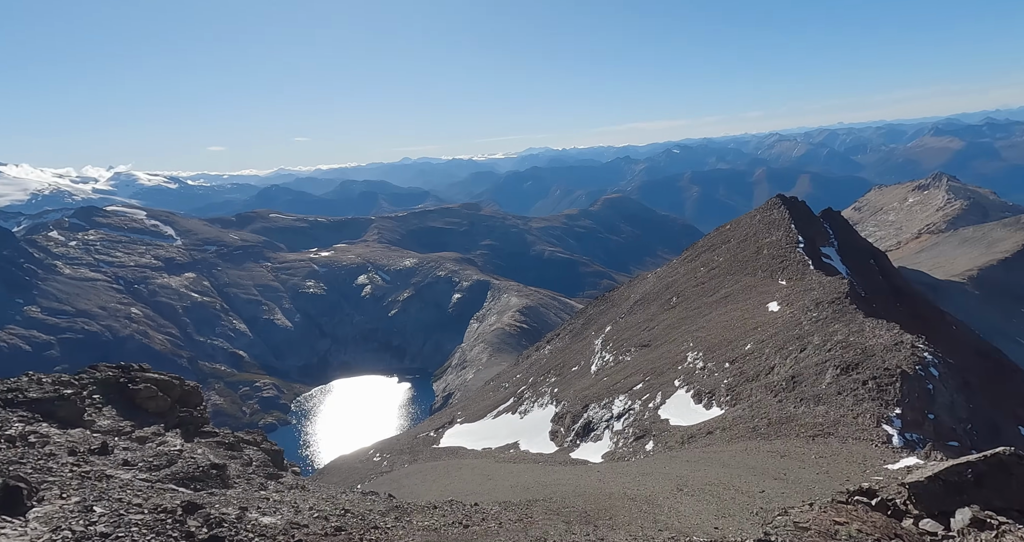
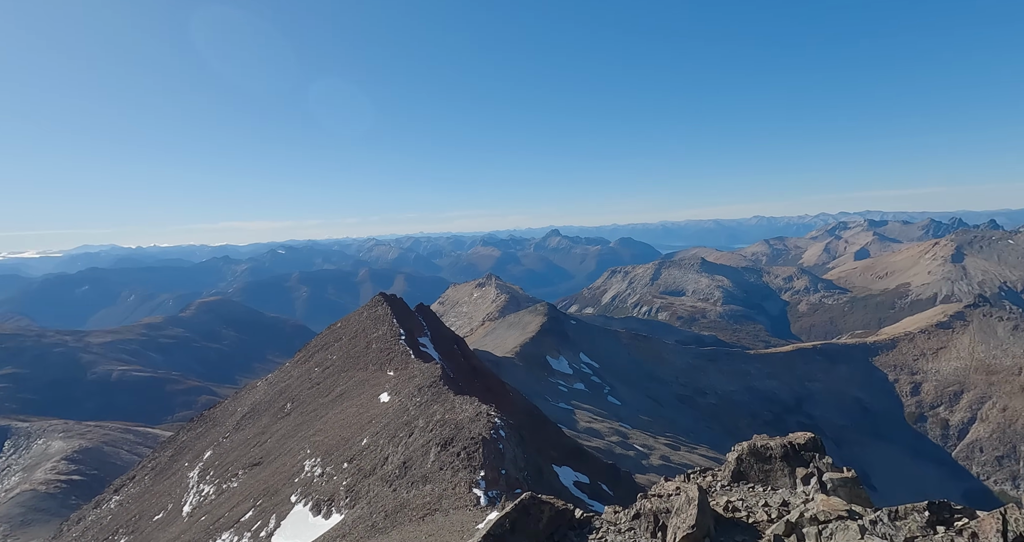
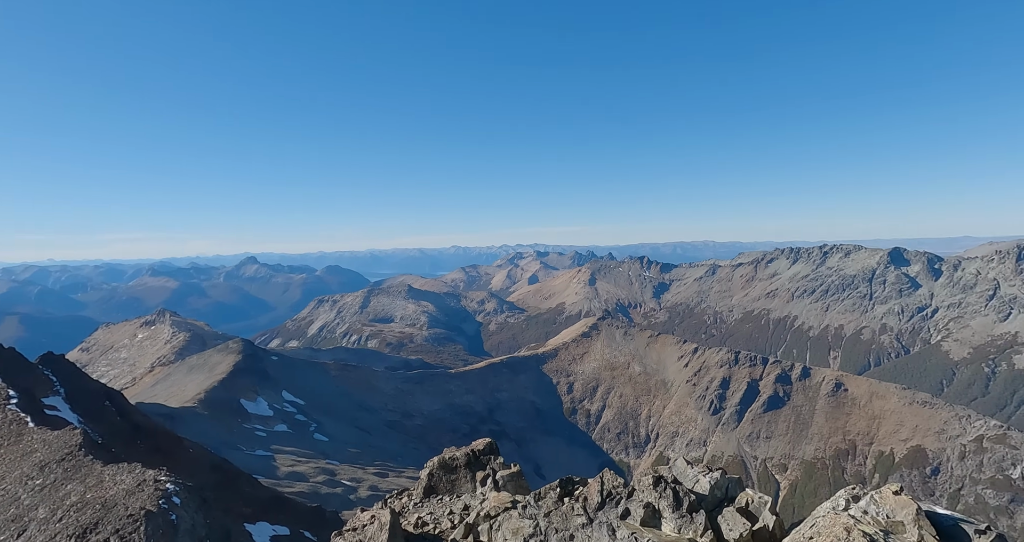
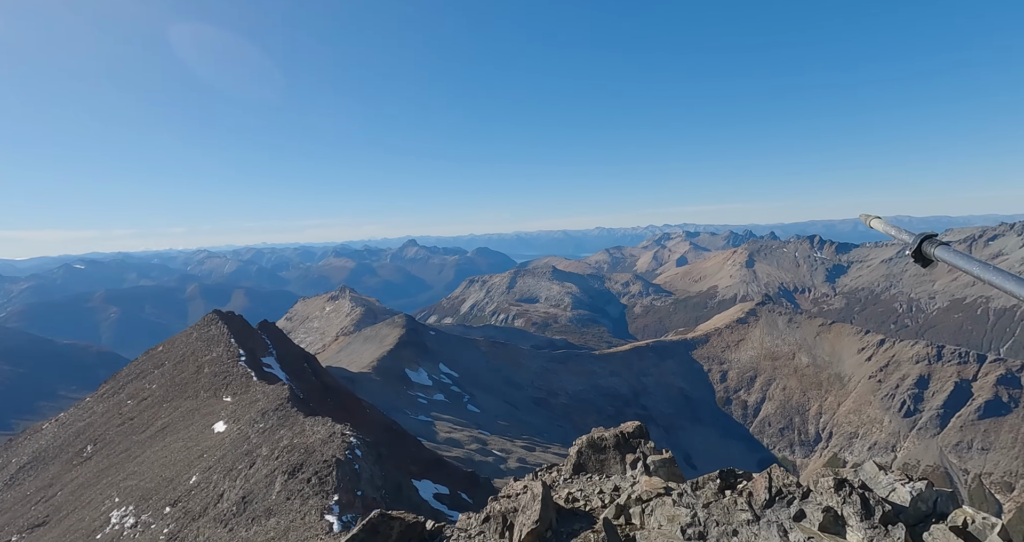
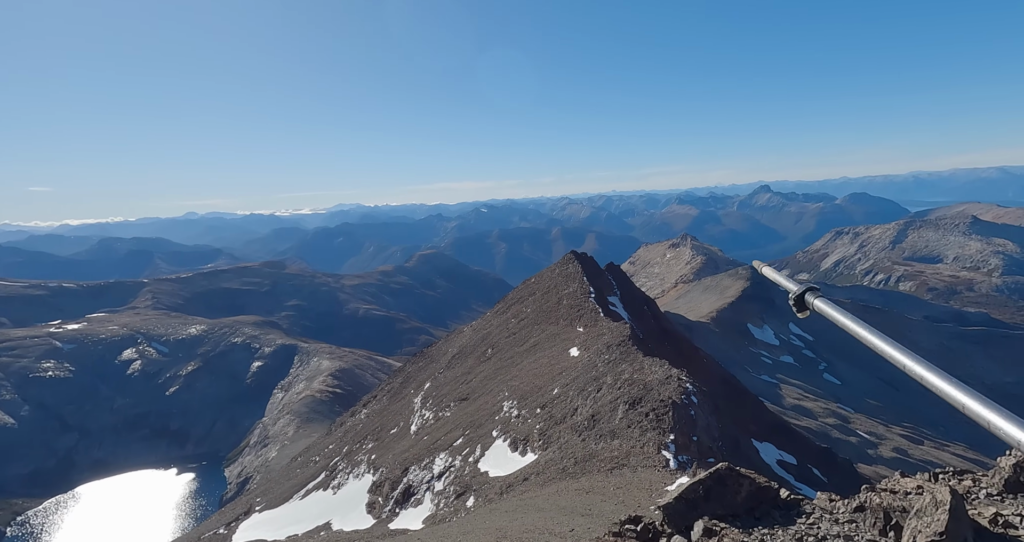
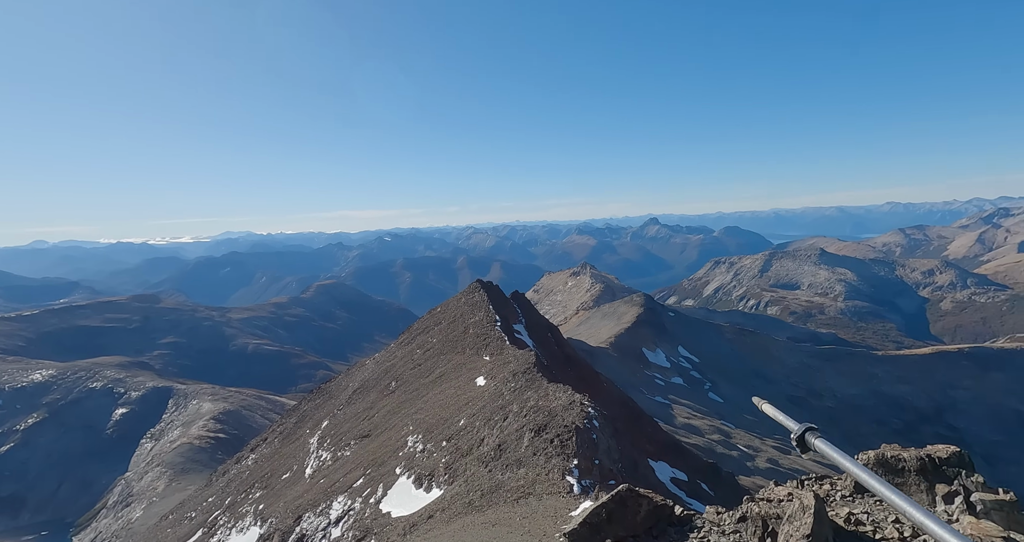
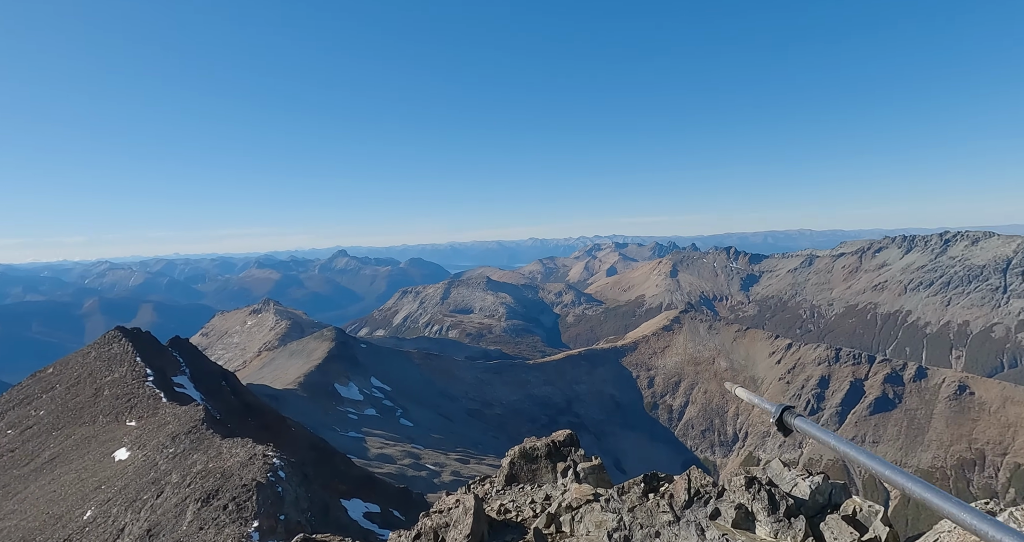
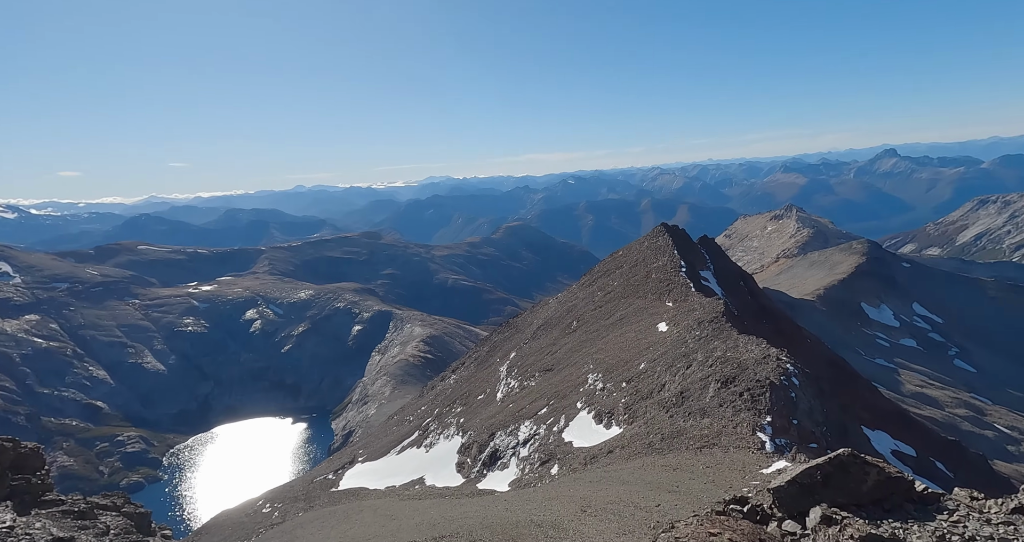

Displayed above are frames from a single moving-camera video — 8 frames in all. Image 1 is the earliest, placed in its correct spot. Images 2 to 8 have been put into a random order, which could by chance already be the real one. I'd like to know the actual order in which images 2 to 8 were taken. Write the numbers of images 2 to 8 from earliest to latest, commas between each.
8, 5, 6, 2, 4, 7, 3
